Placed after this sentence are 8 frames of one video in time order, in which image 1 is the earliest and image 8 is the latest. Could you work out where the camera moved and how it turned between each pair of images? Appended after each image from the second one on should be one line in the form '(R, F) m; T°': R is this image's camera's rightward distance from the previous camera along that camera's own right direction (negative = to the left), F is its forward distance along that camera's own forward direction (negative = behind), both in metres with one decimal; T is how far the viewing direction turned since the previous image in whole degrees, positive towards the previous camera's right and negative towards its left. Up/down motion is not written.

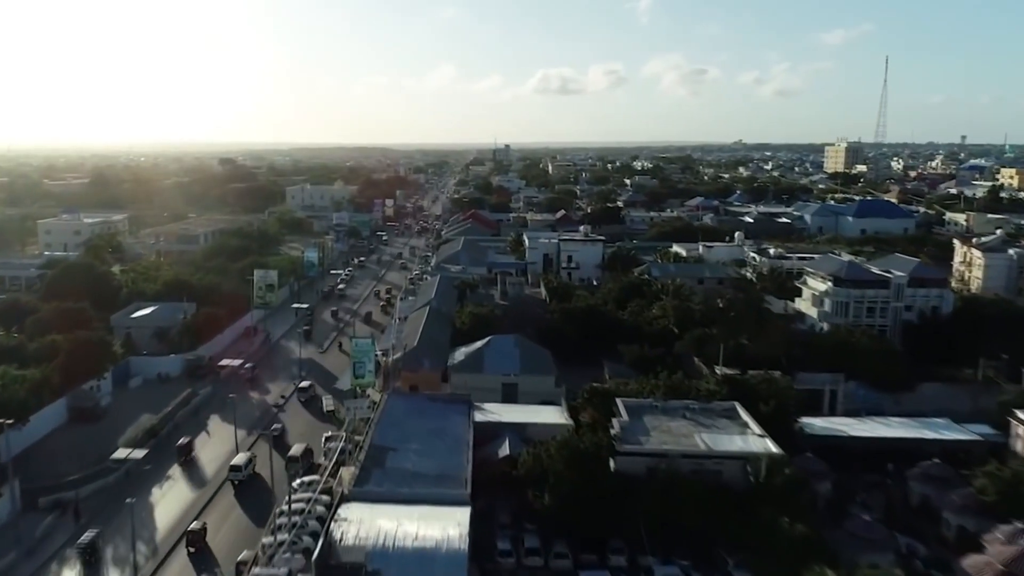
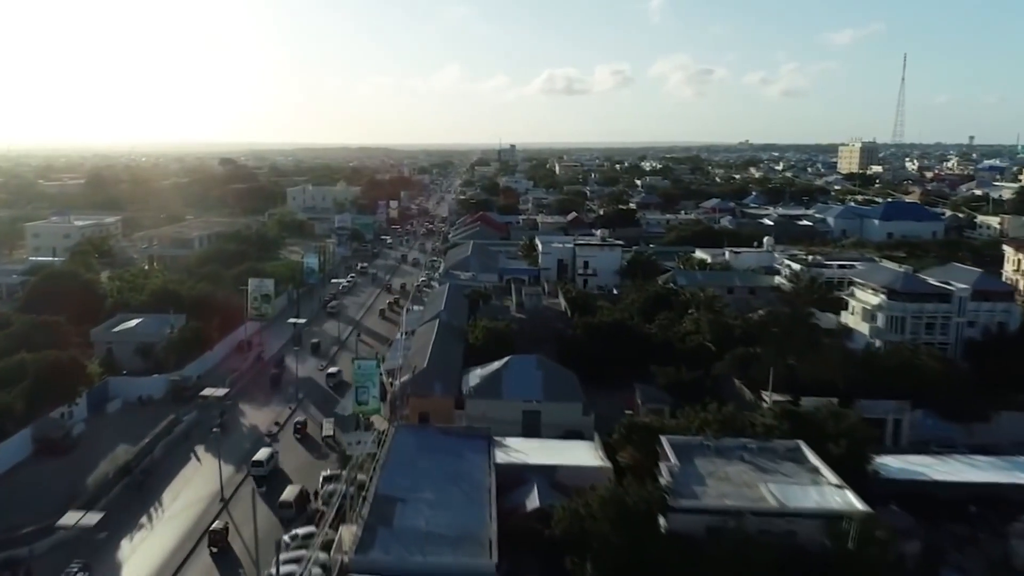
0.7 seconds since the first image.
(-0.3, +1.5) m; 0°
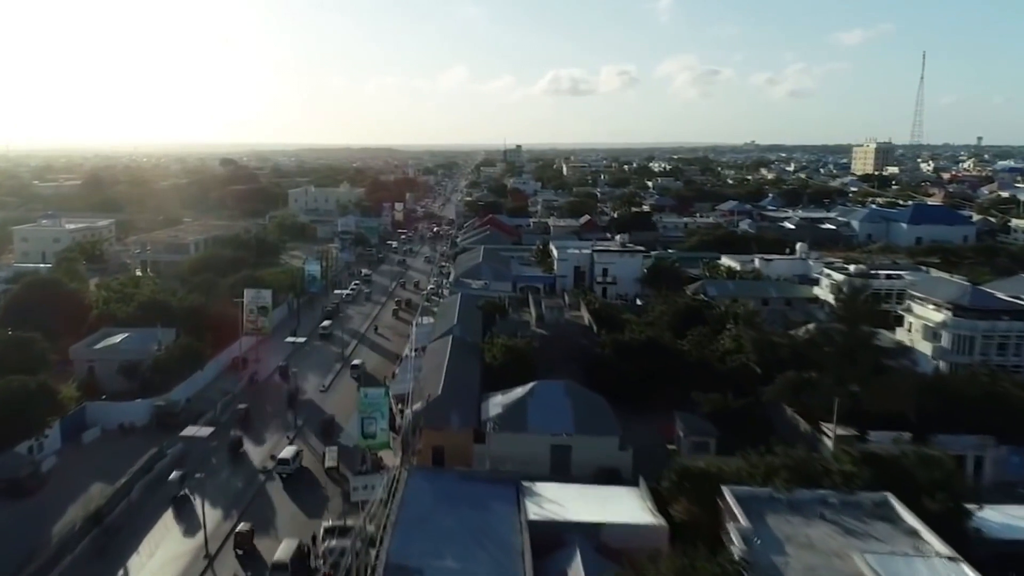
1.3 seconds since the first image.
(-0.3, +1.4) m; 0°
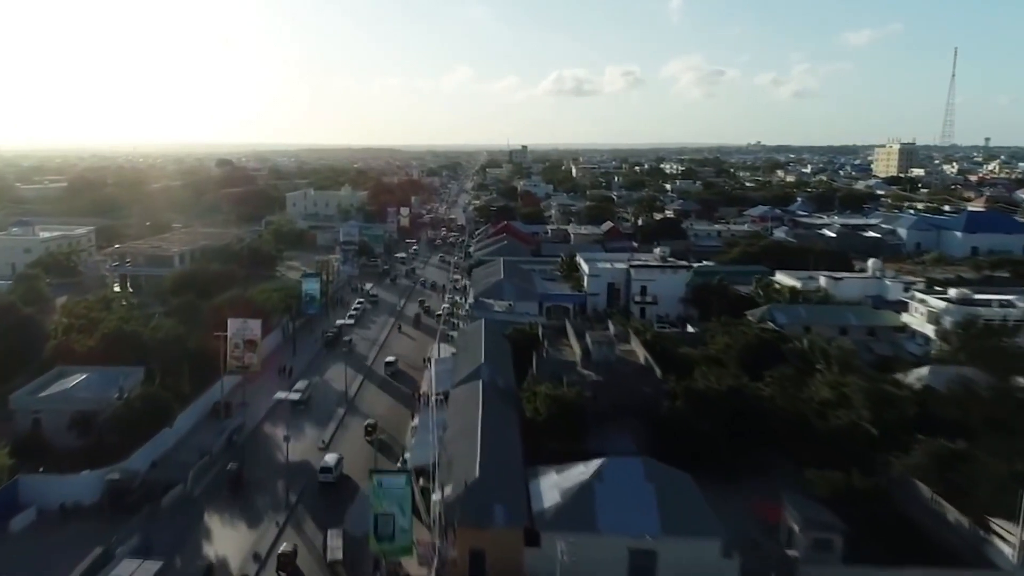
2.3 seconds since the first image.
(-0.6, +2.7) m; 0°
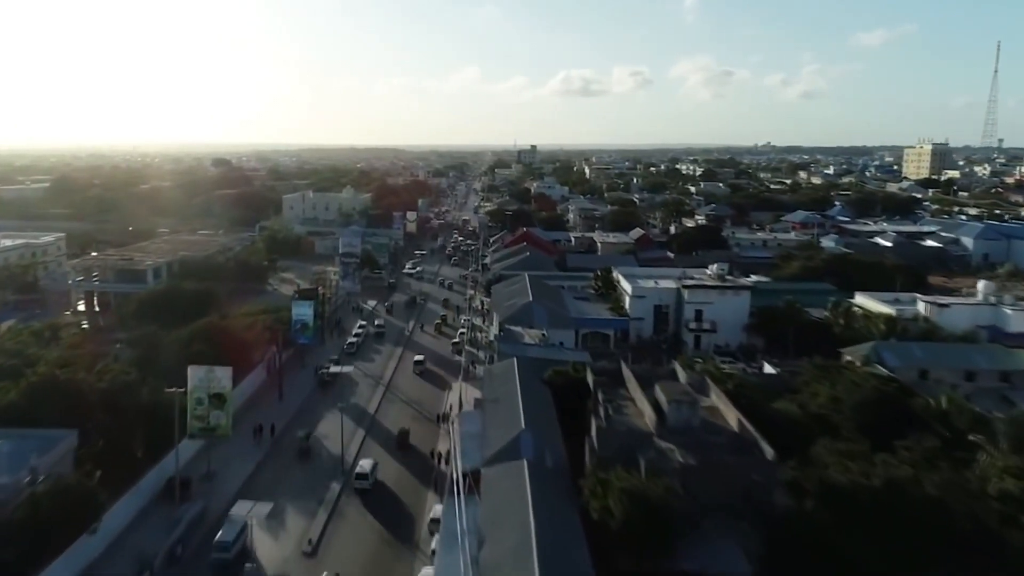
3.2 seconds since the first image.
(-0.5, +3.1) m; 0°
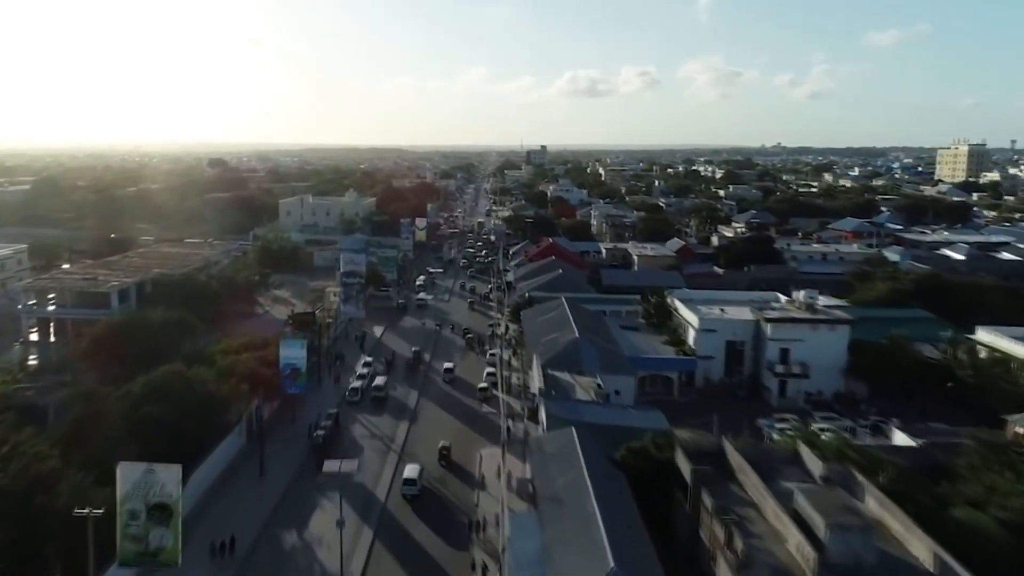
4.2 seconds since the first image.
(-0.6, +3.2) m; 0°
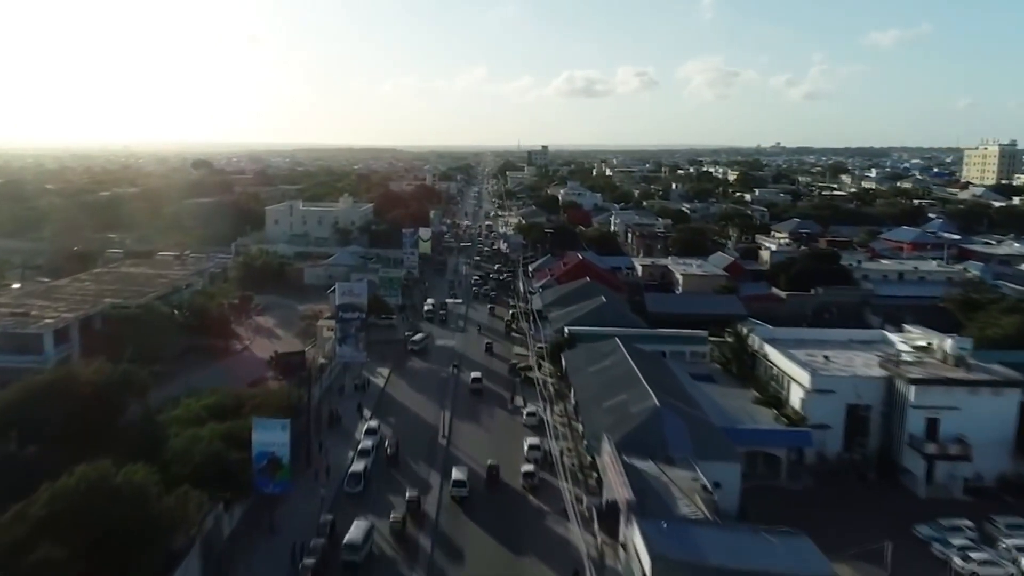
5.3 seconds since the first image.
(-0.7, +3.4) m; +1°
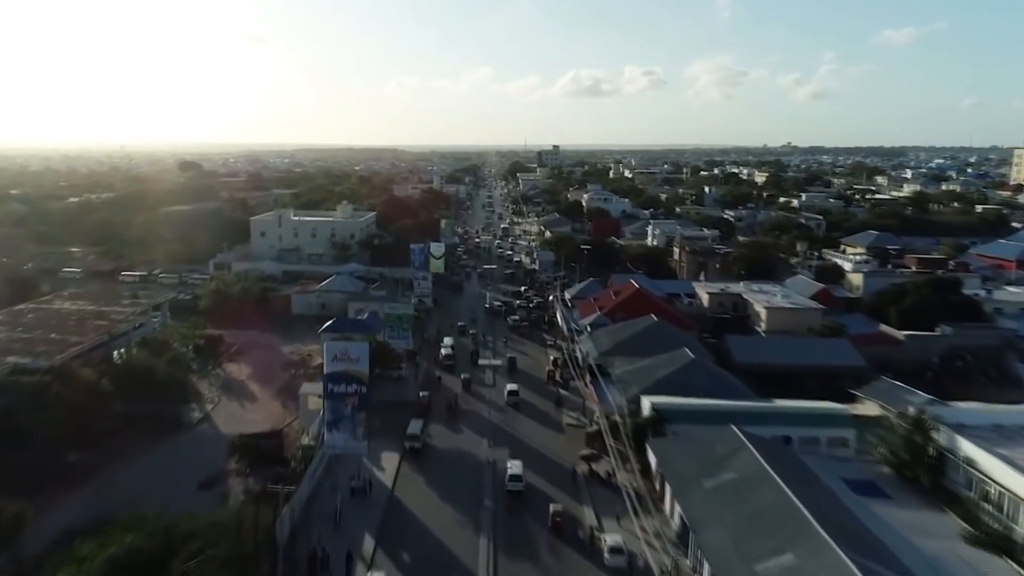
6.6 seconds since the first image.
(-0.7, +4.1) m; 0°
